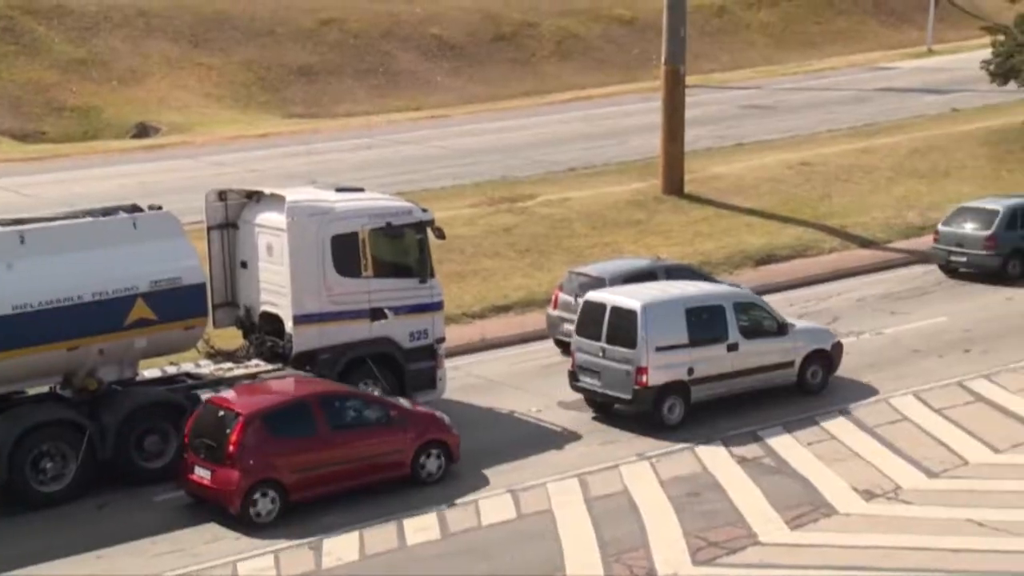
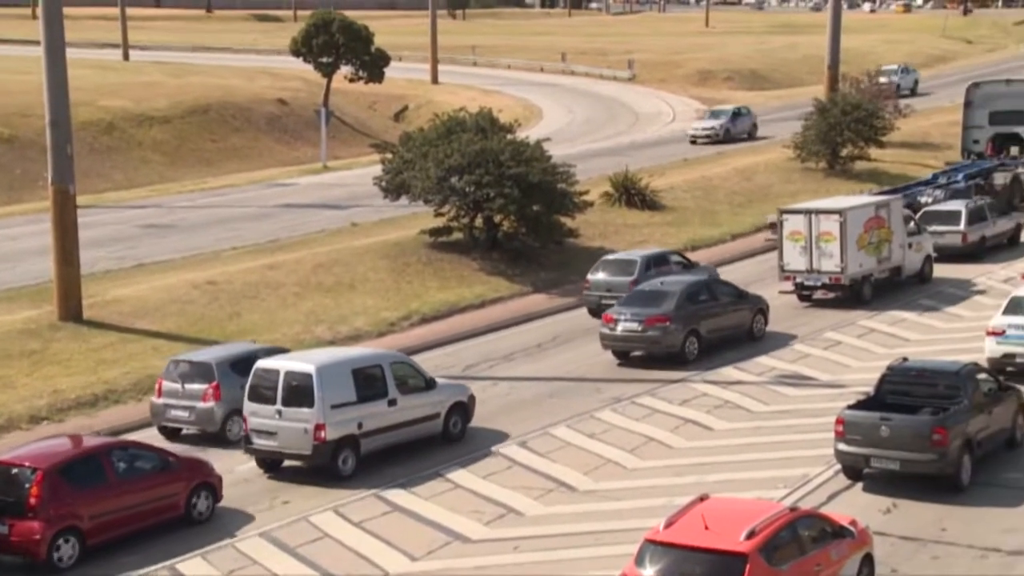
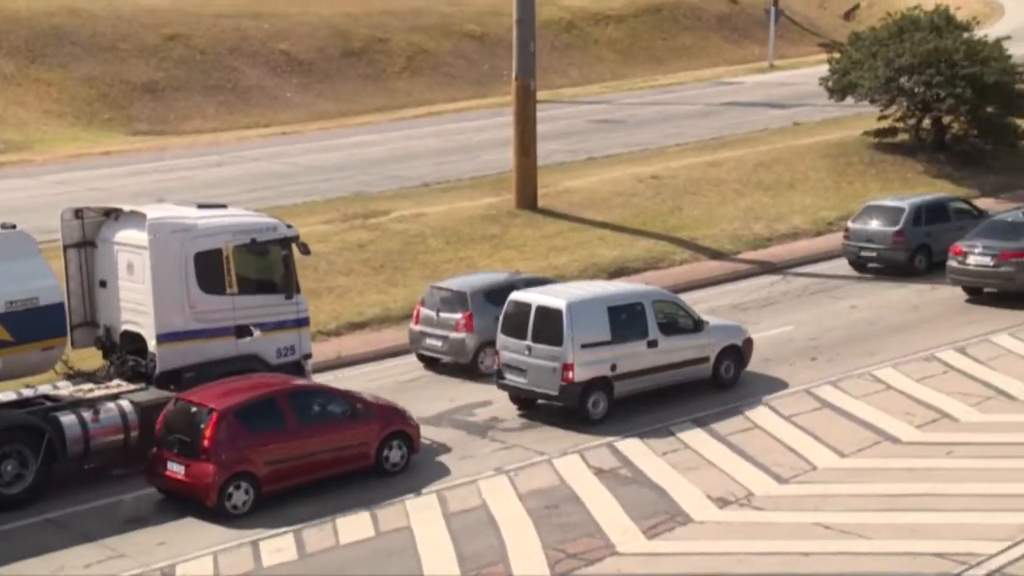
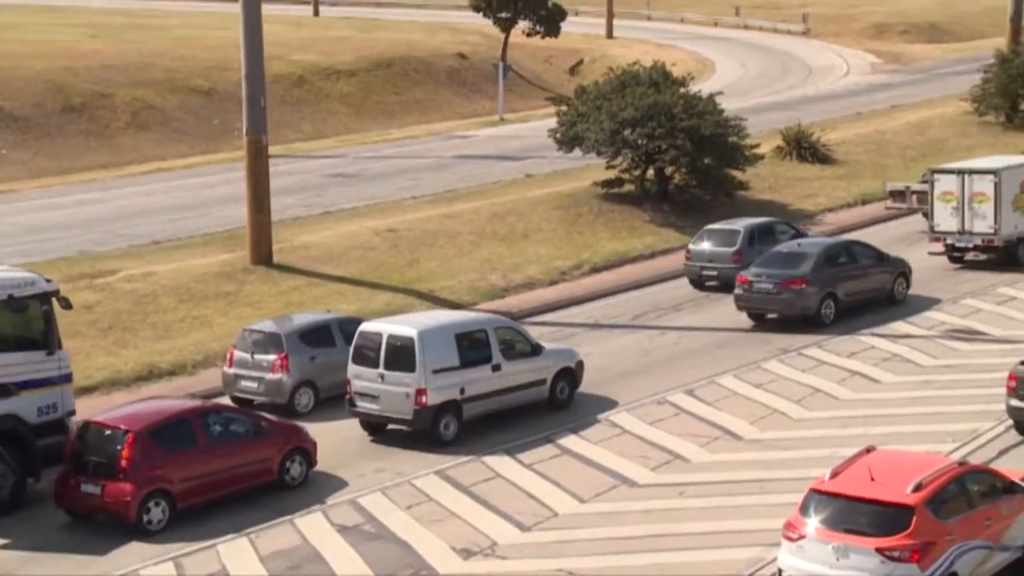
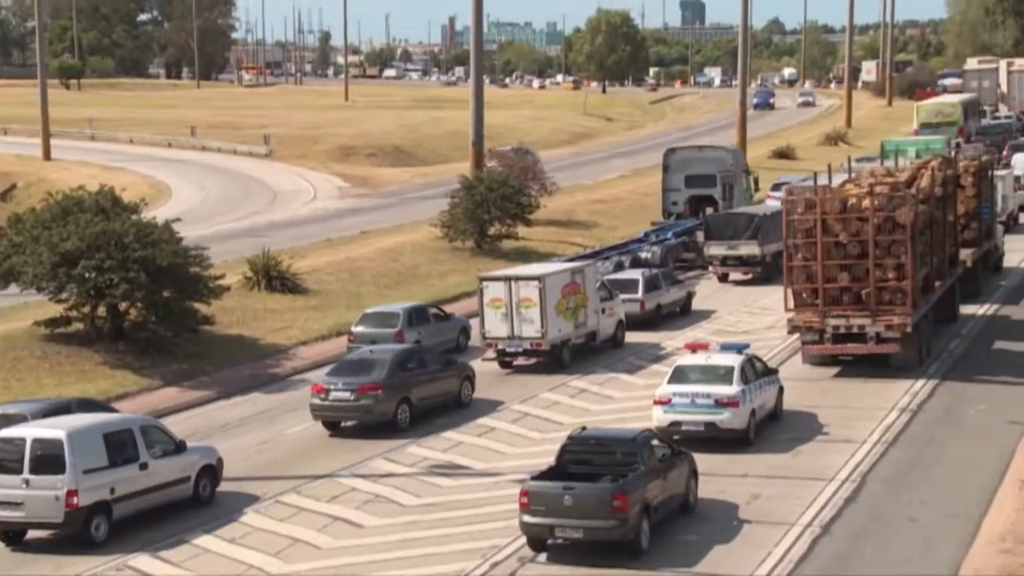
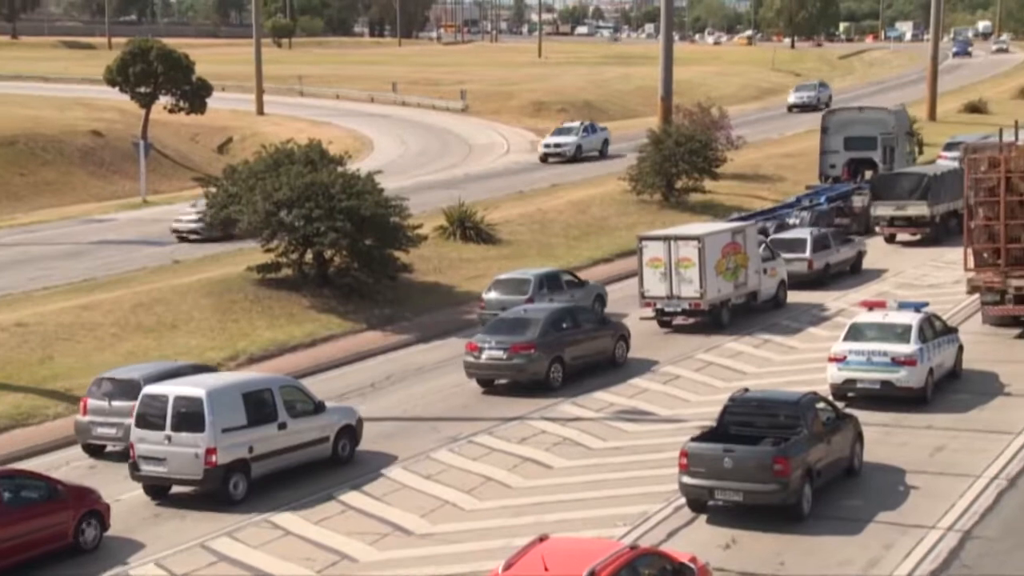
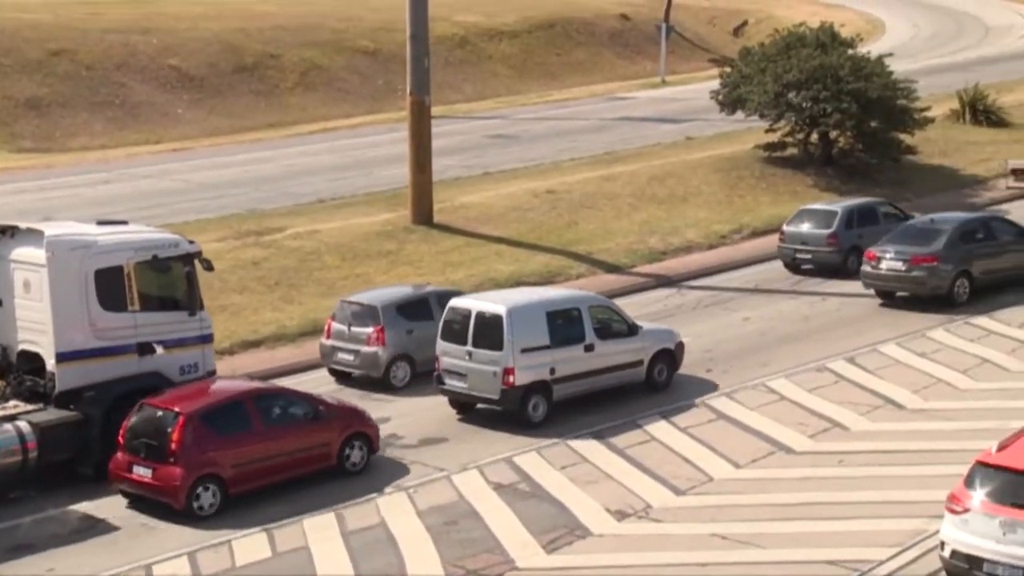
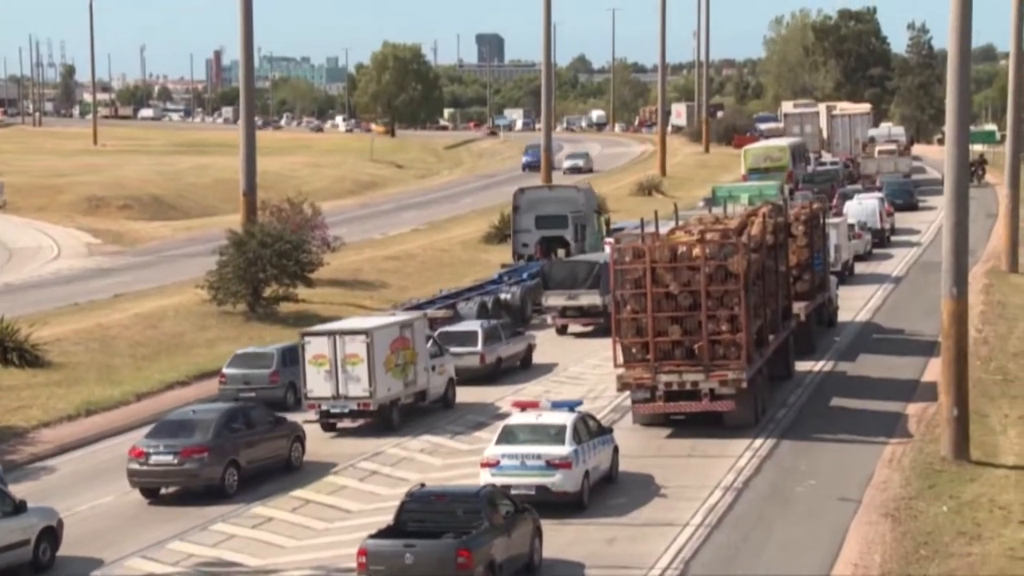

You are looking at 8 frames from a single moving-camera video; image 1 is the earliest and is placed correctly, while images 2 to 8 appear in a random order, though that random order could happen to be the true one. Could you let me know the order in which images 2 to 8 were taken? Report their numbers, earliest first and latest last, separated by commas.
3, 7, 4, 2, 6, 5, 8
